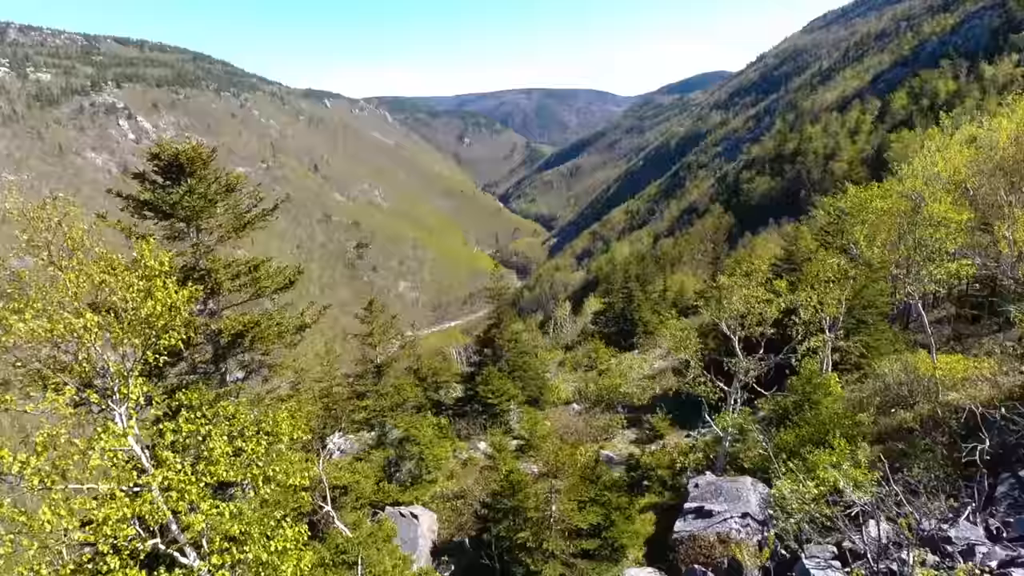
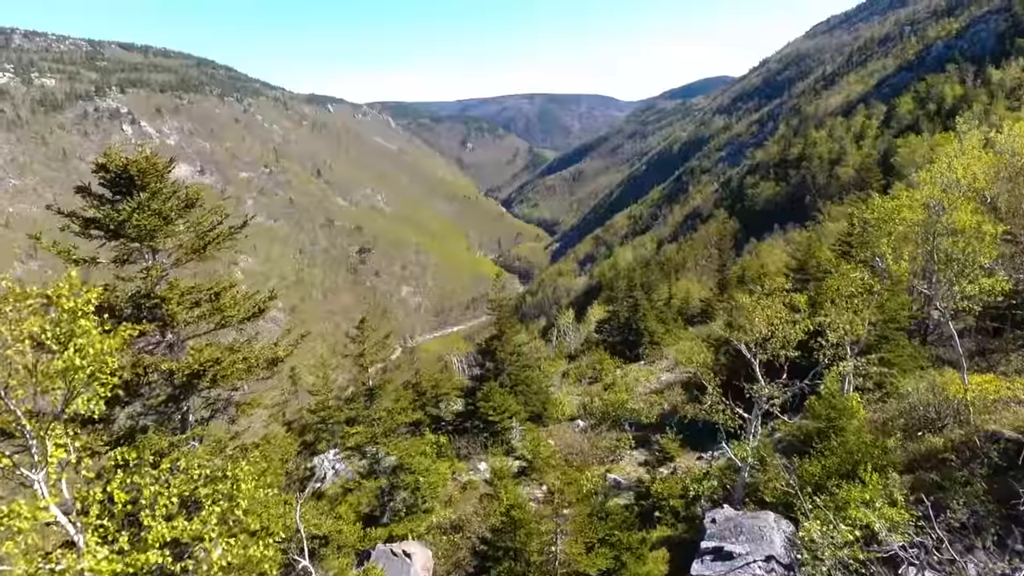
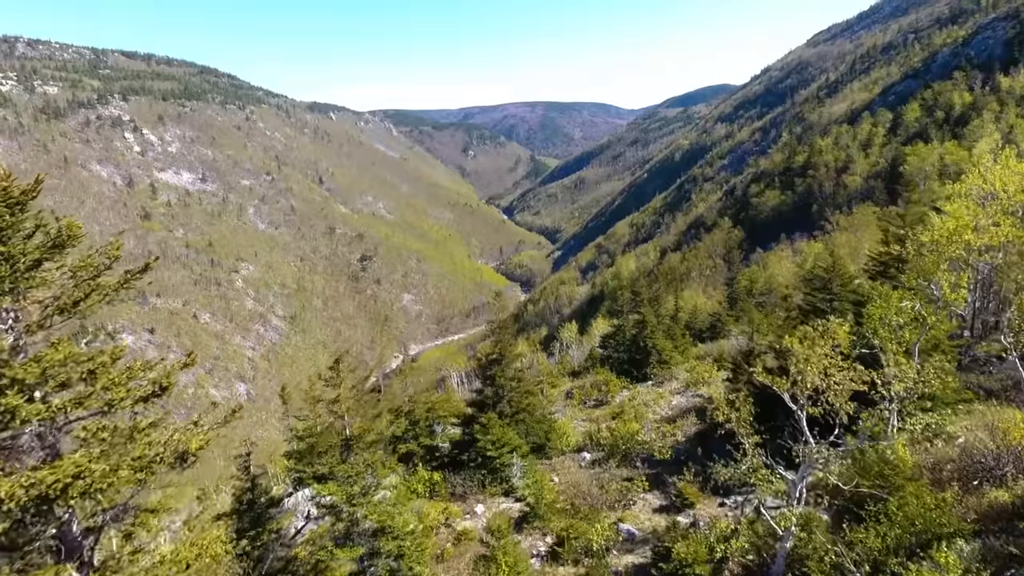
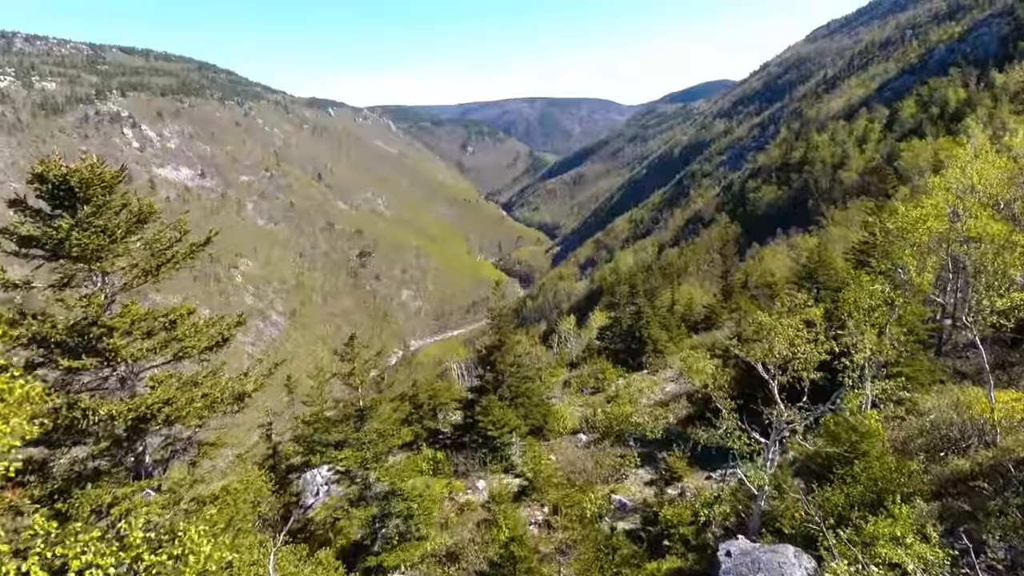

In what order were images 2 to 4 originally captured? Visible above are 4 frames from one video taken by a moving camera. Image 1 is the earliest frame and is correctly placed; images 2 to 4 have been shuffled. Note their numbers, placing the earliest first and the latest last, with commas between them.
2, 4, 3
